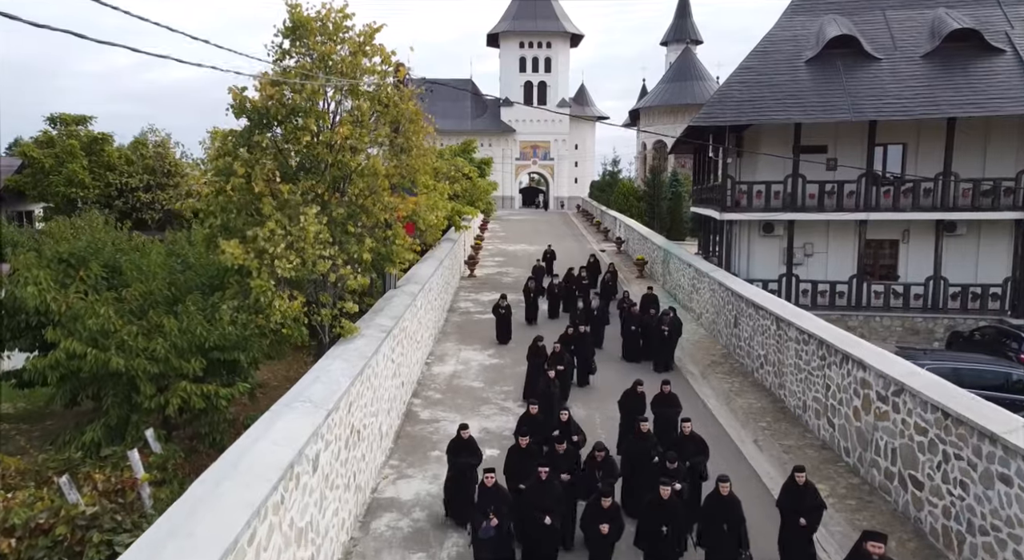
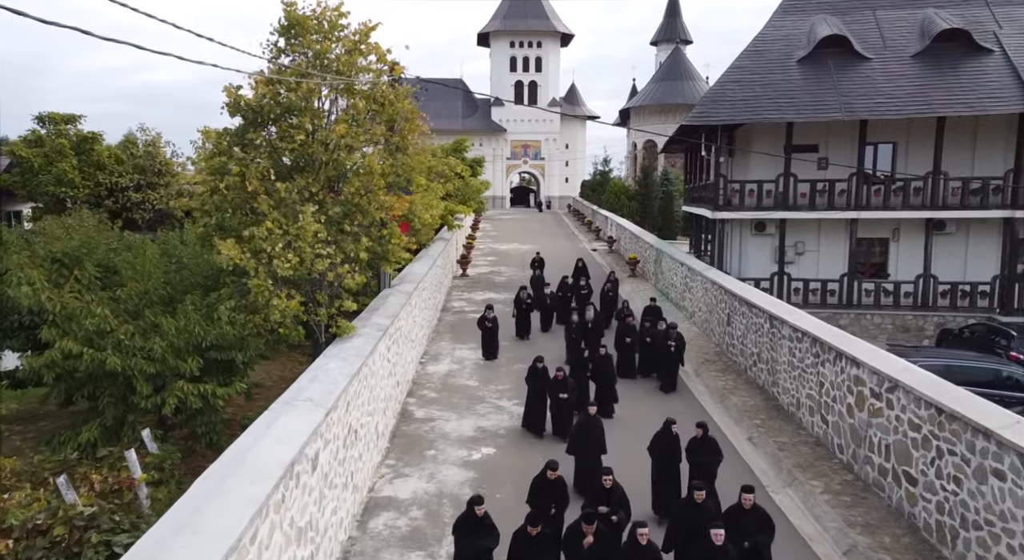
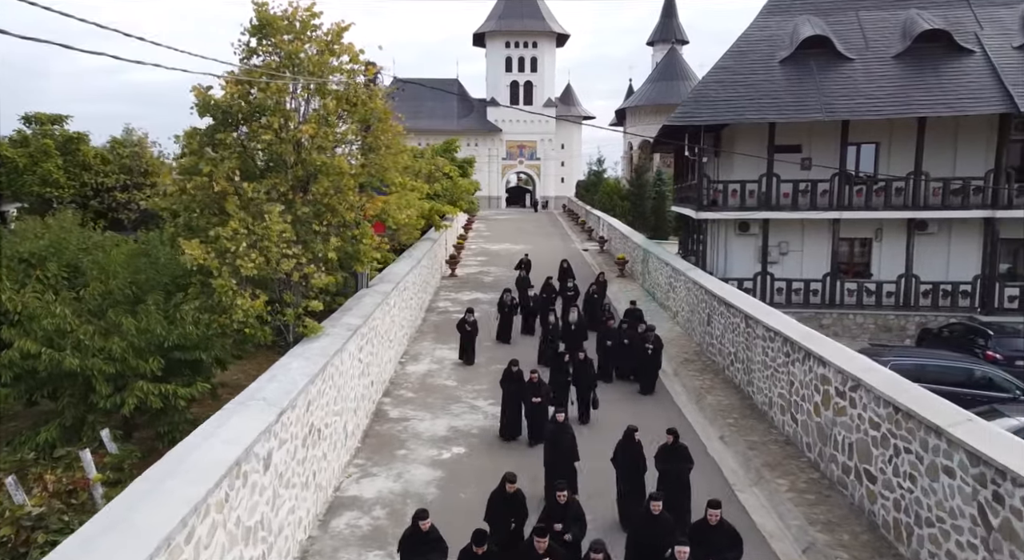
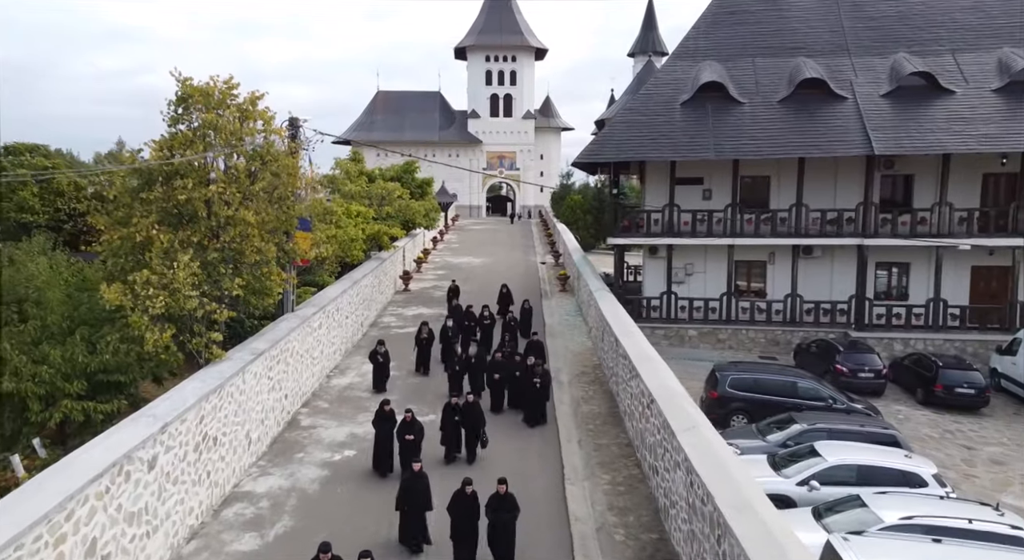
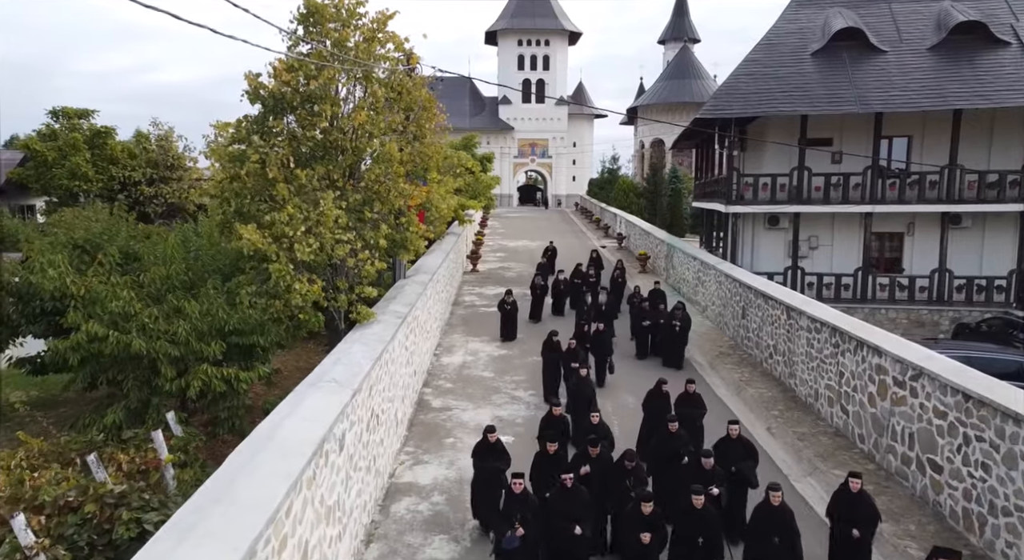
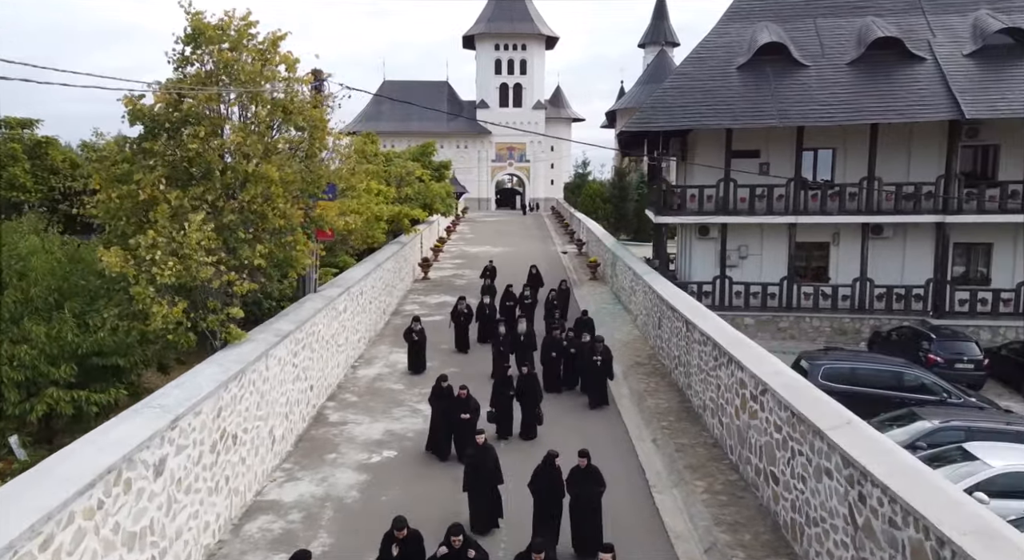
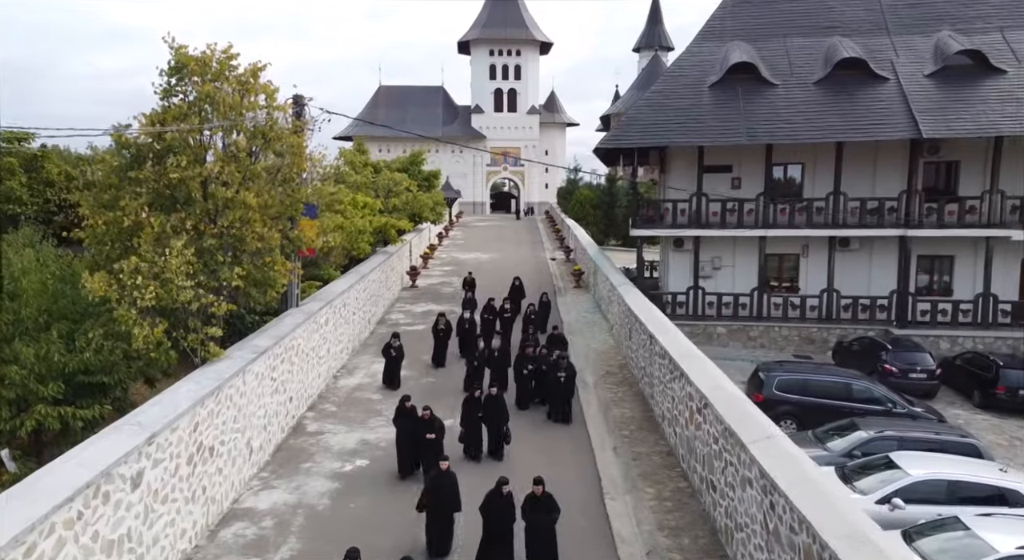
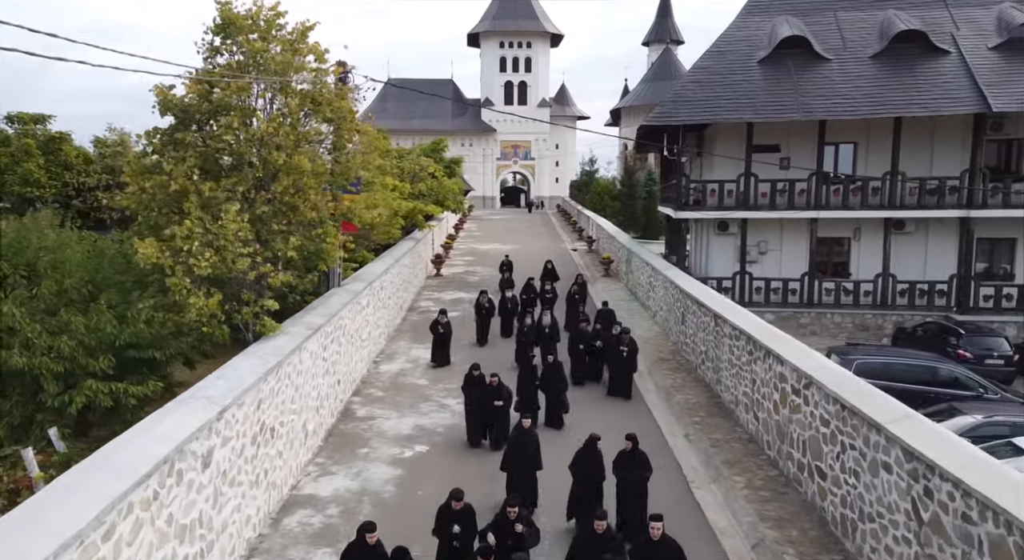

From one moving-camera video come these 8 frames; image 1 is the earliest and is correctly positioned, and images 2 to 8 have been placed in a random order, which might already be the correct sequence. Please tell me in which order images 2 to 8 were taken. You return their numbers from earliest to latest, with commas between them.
5, 2, 3, 8, 6, 7, 4
